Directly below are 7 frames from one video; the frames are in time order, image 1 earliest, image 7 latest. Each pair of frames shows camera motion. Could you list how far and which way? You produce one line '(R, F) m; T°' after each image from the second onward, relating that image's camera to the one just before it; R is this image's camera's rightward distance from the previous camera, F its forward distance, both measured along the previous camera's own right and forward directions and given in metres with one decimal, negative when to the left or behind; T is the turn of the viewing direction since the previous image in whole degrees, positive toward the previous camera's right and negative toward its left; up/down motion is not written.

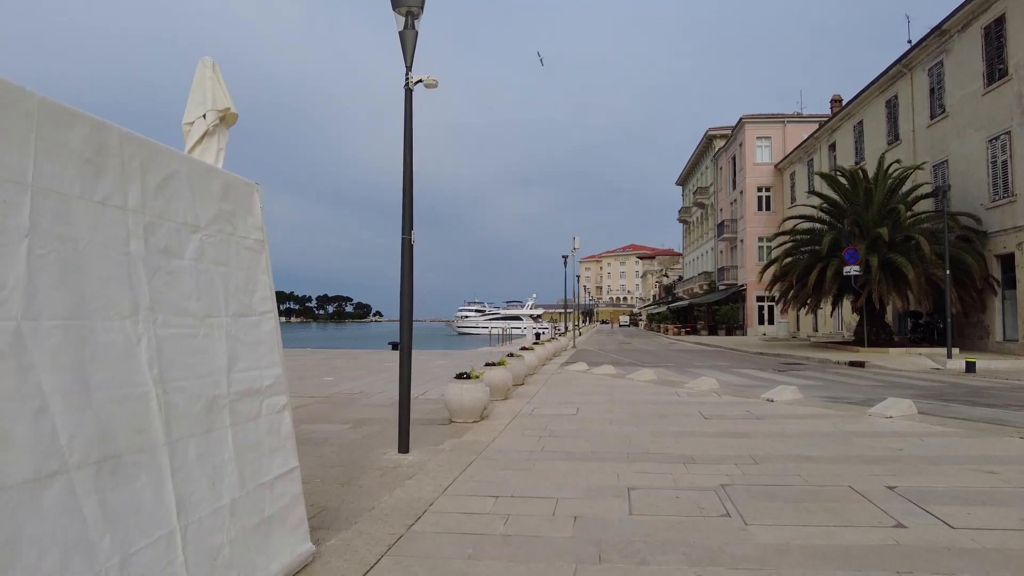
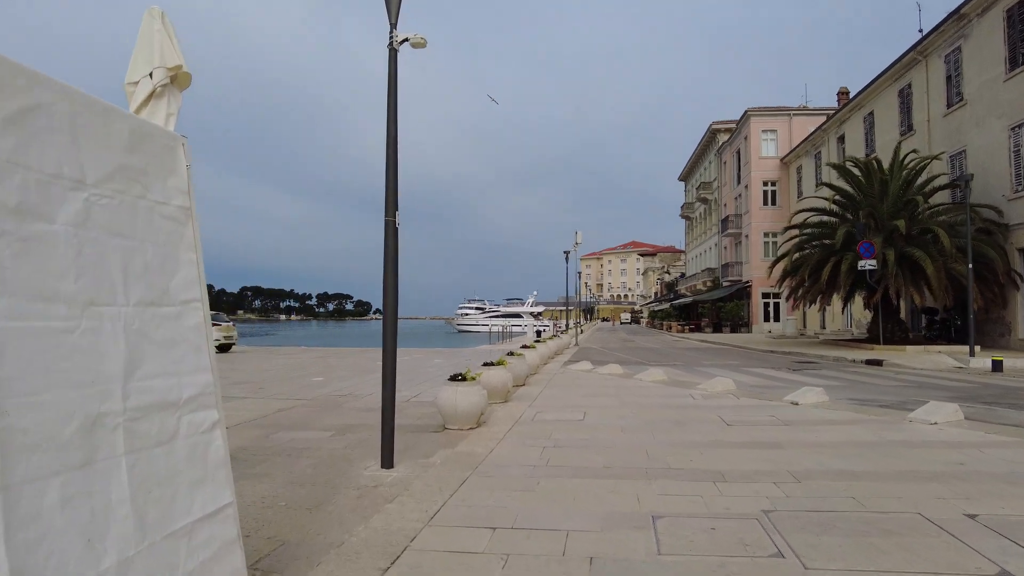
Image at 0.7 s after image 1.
(0.0, +0.9) m; 0°
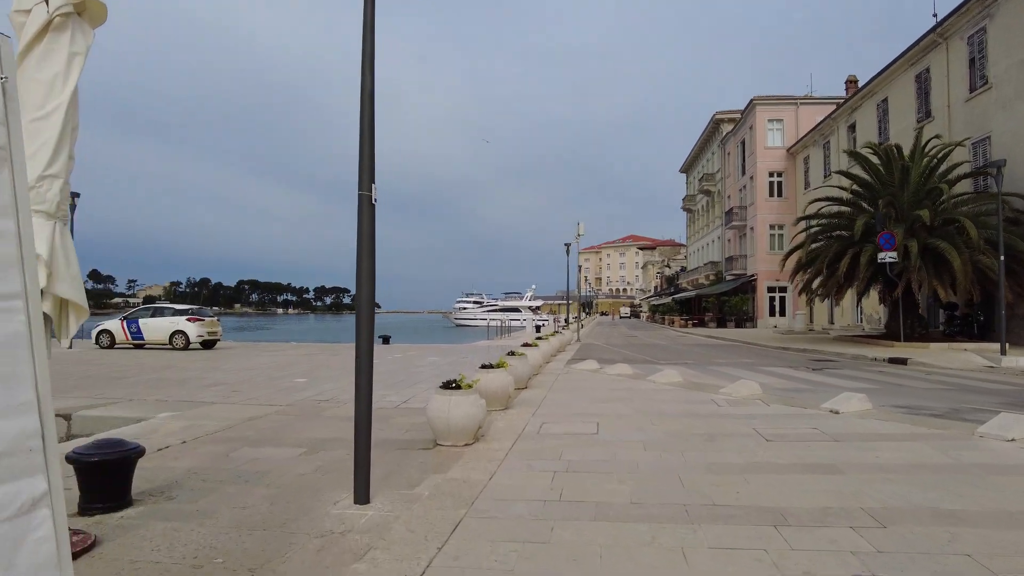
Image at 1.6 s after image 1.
(-0.1, +1.2) m; 0°
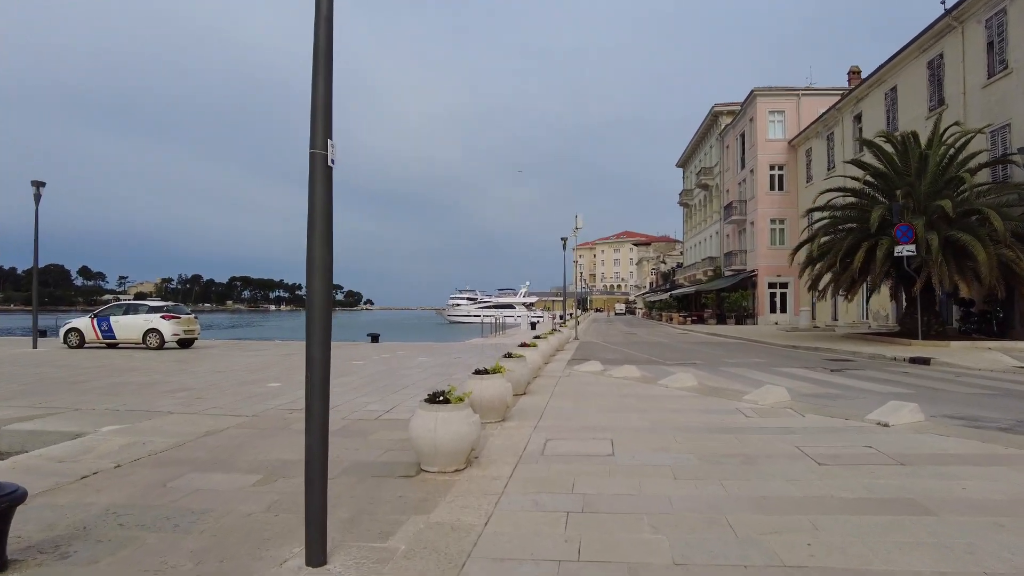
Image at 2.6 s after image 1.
(-0.1, +1.3) m; +1°
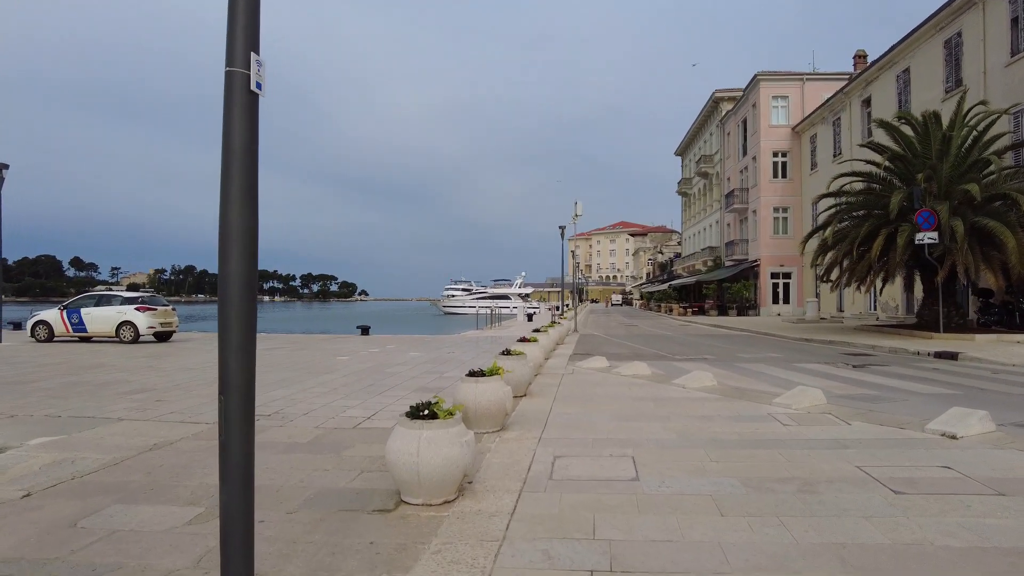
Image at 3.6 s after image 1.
(-0.1, +1.2) m; 0°
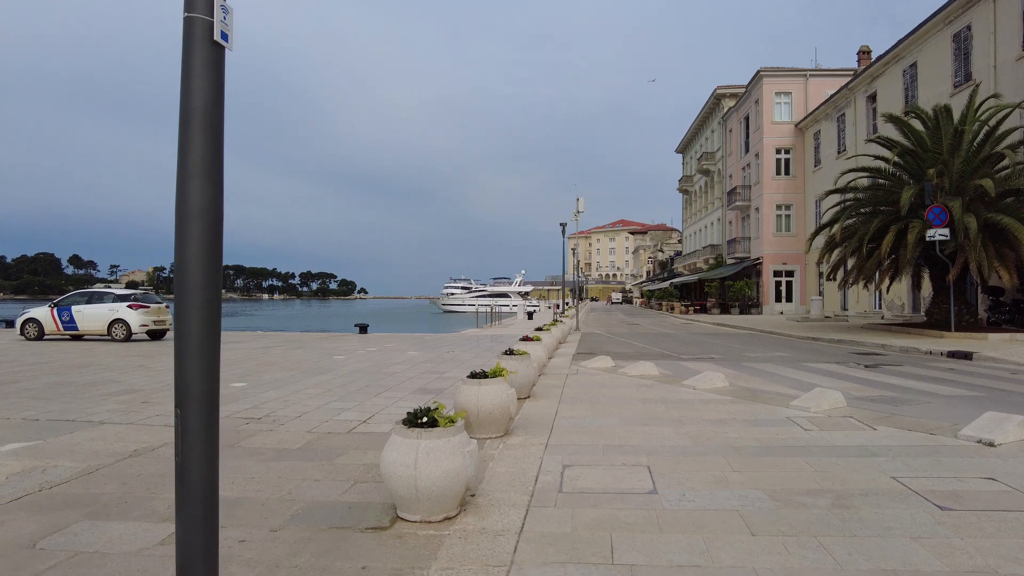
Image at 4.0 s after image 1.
(-0.1, +0.4) m; 0°
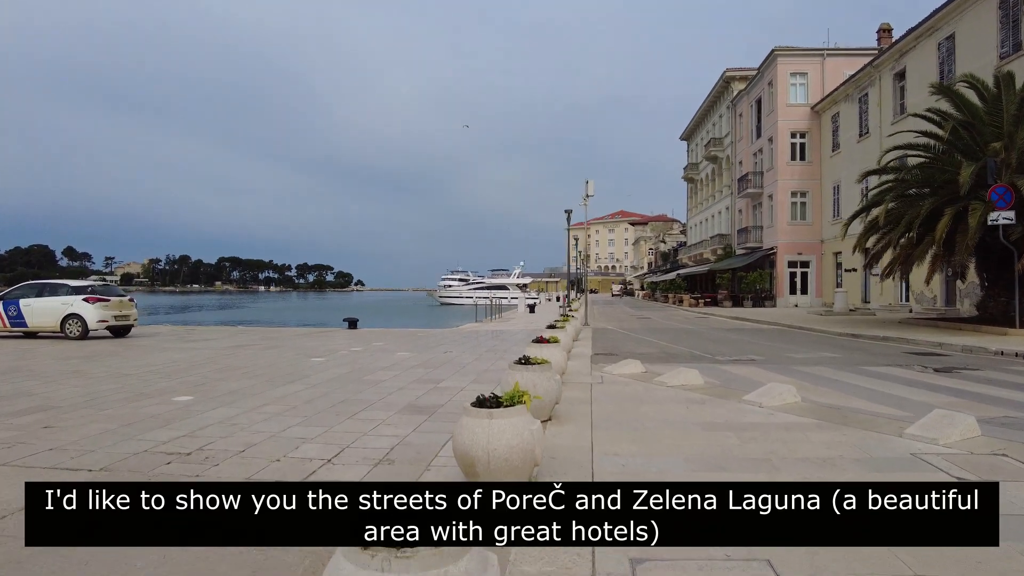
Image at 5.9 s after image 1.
(-0.2, +2.2) m; 0°
